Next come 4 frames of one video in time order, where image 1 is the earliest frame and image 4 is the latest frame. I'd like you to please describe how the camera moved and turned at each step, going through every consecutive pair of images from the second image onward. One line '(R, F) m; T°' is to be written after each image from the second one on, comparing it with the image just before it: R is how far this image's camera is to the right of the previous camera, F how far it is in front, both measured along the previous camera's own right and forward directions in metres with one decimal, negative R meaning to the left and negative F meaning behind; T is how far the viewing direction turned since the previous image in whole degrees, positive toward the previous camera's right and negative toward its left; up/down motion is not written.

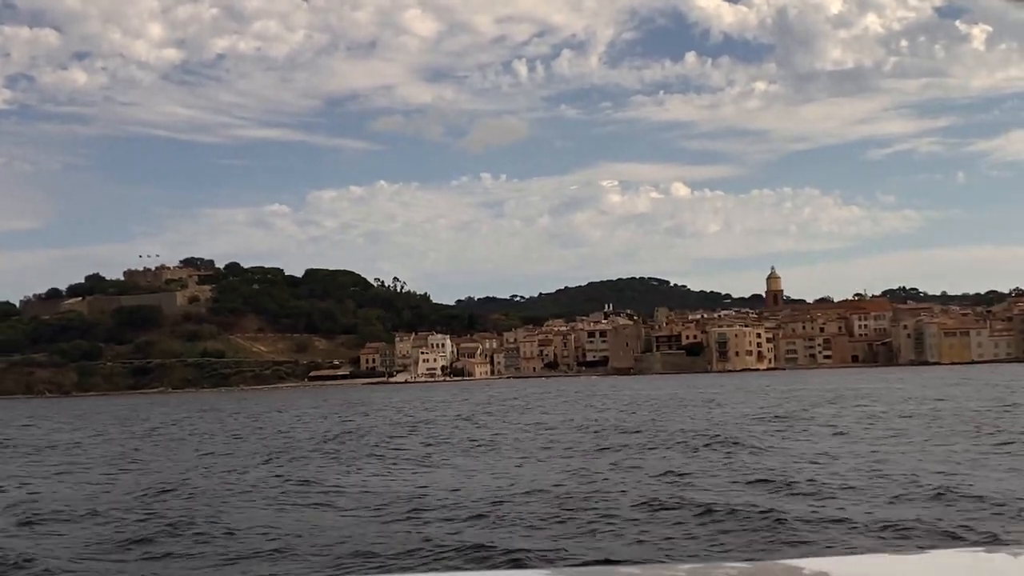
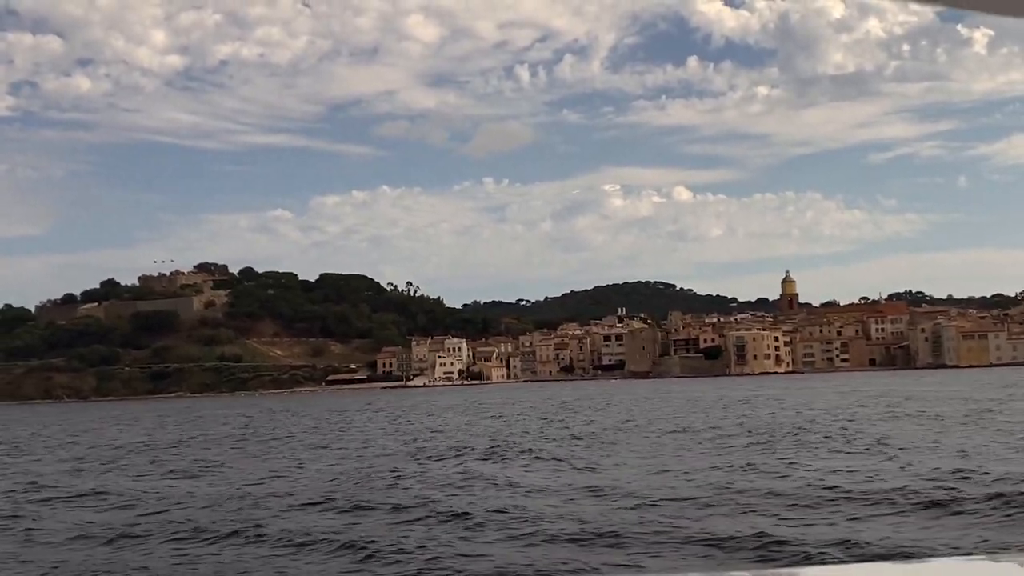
(-0.5, -0.2) m; 0°
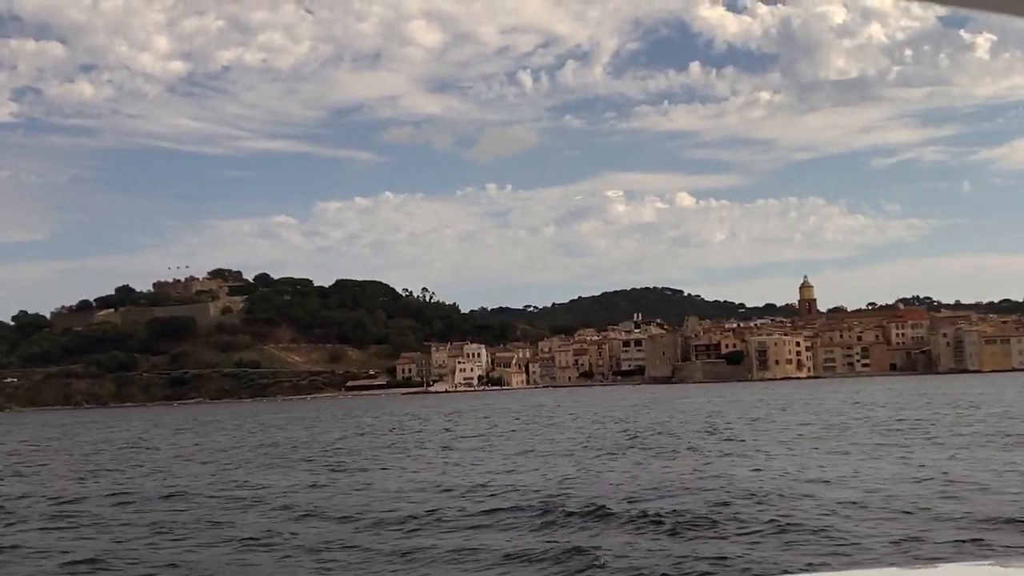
(-0.6, -0.1) m; 0°
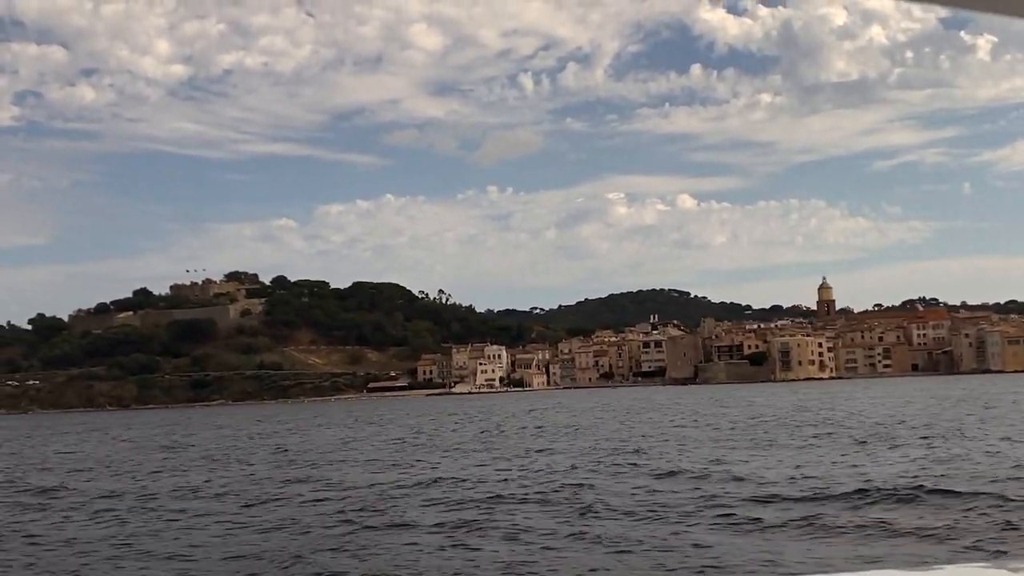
(-0.7, -0.3) m; 0°
